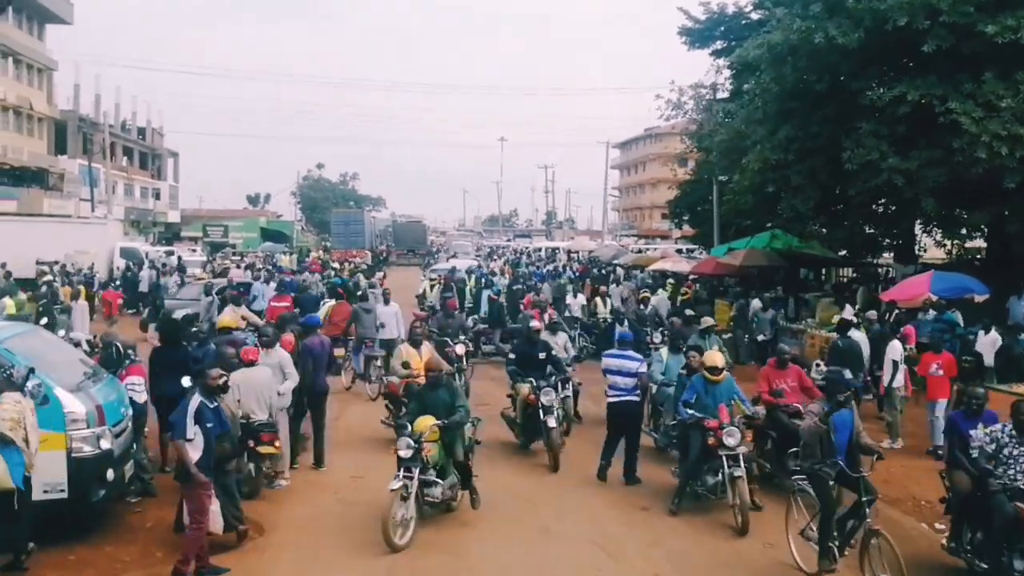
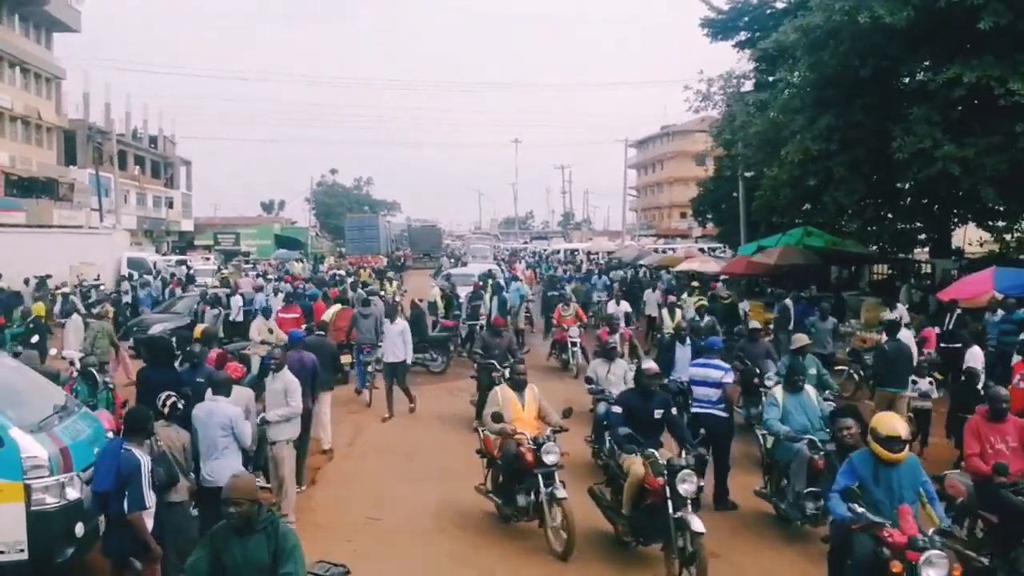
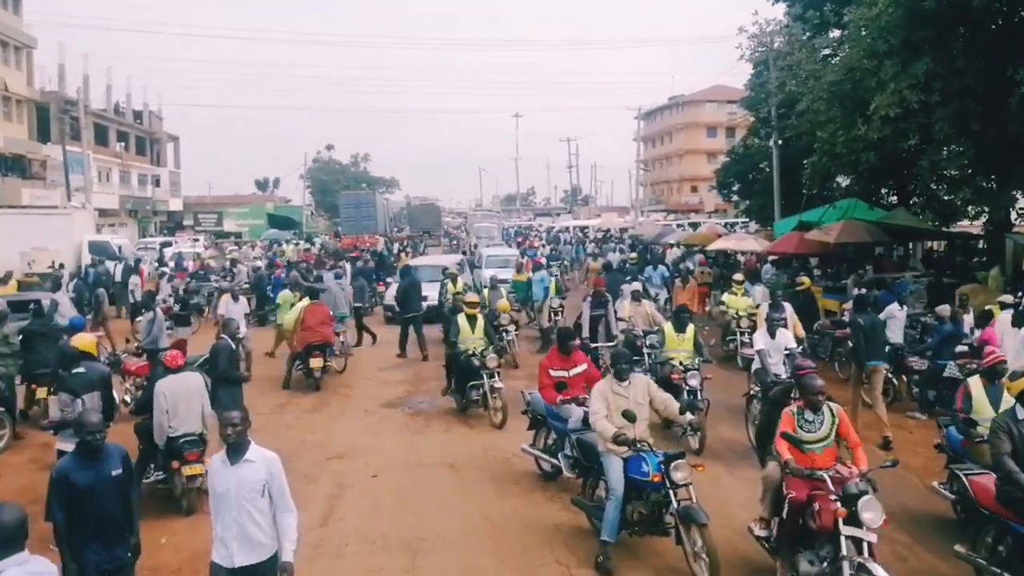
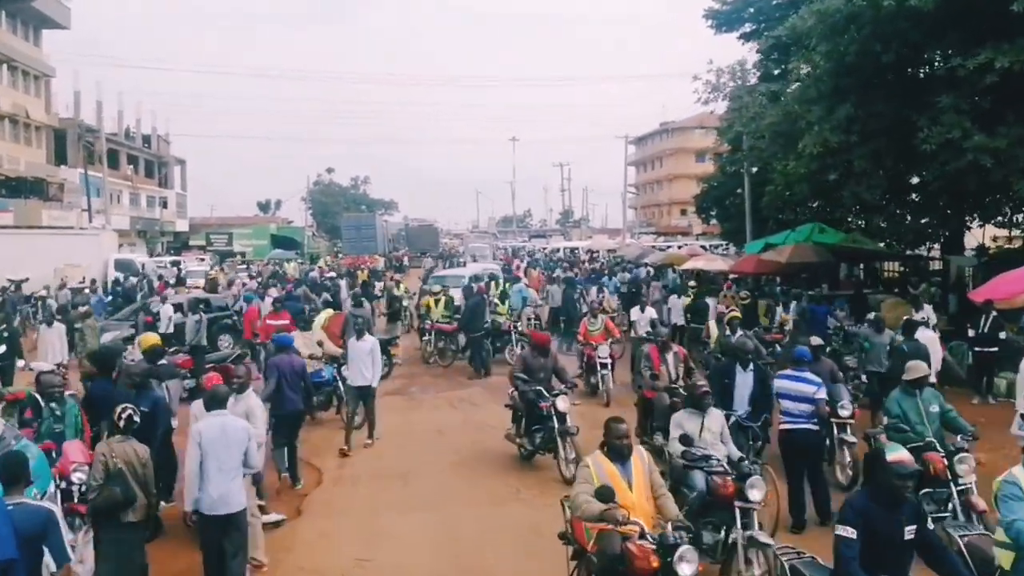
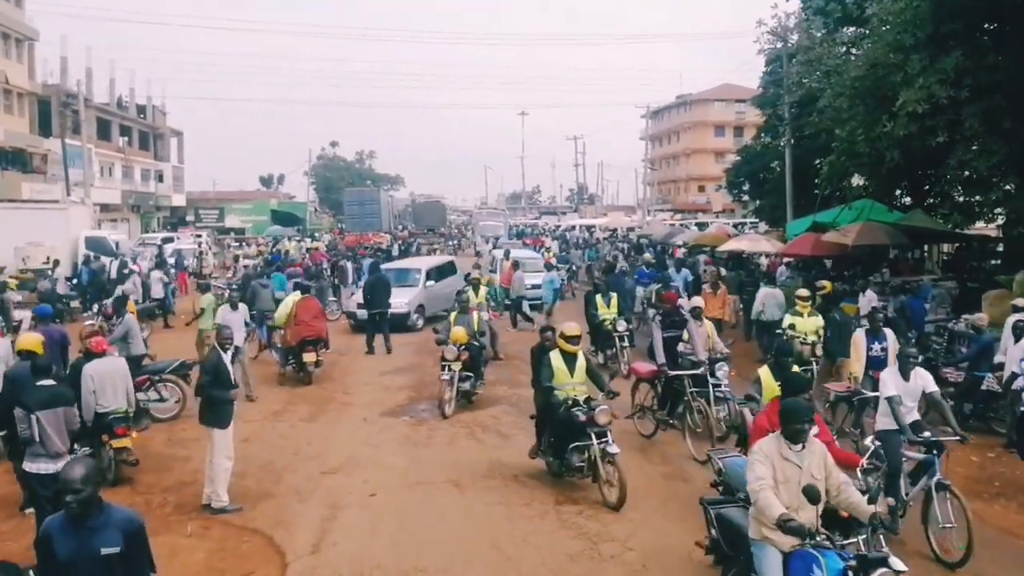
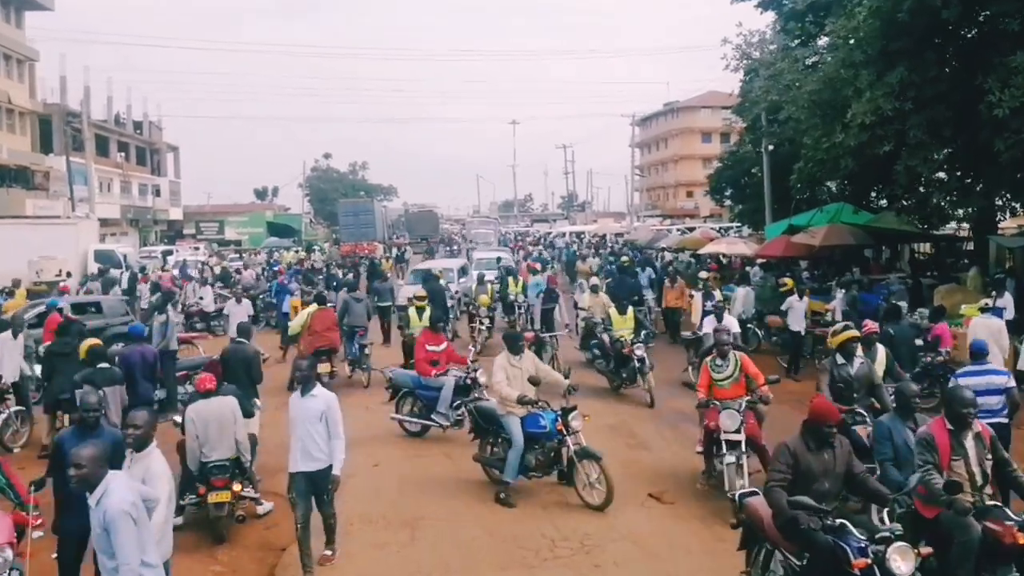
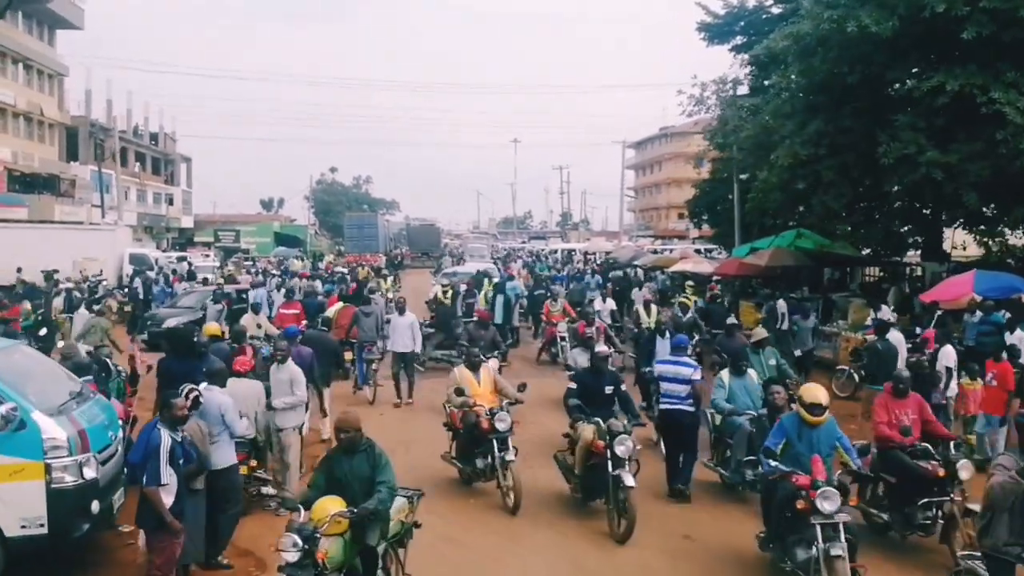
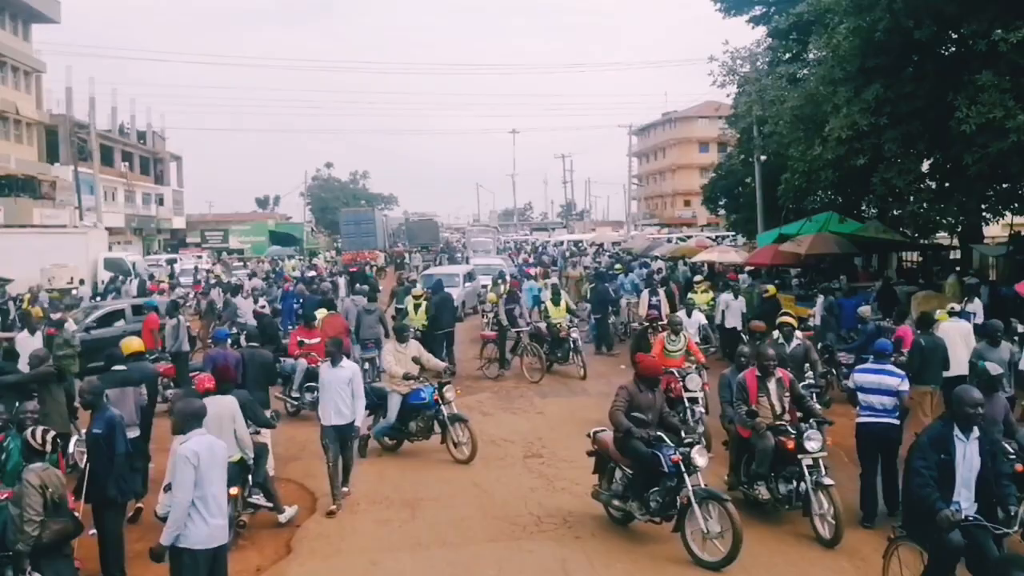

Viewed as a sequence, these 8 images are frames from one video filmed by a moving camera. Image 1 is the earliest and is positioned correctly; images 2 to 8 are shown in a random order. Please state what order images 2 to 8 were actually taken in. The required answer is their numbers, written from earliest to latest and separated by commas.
7, 2, 4, 8, 6, 3, 5
